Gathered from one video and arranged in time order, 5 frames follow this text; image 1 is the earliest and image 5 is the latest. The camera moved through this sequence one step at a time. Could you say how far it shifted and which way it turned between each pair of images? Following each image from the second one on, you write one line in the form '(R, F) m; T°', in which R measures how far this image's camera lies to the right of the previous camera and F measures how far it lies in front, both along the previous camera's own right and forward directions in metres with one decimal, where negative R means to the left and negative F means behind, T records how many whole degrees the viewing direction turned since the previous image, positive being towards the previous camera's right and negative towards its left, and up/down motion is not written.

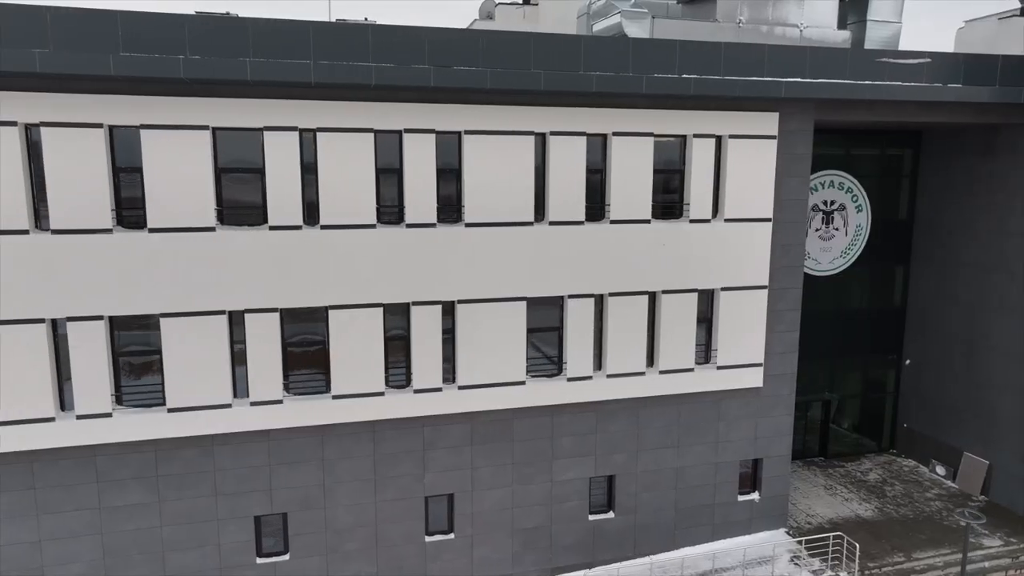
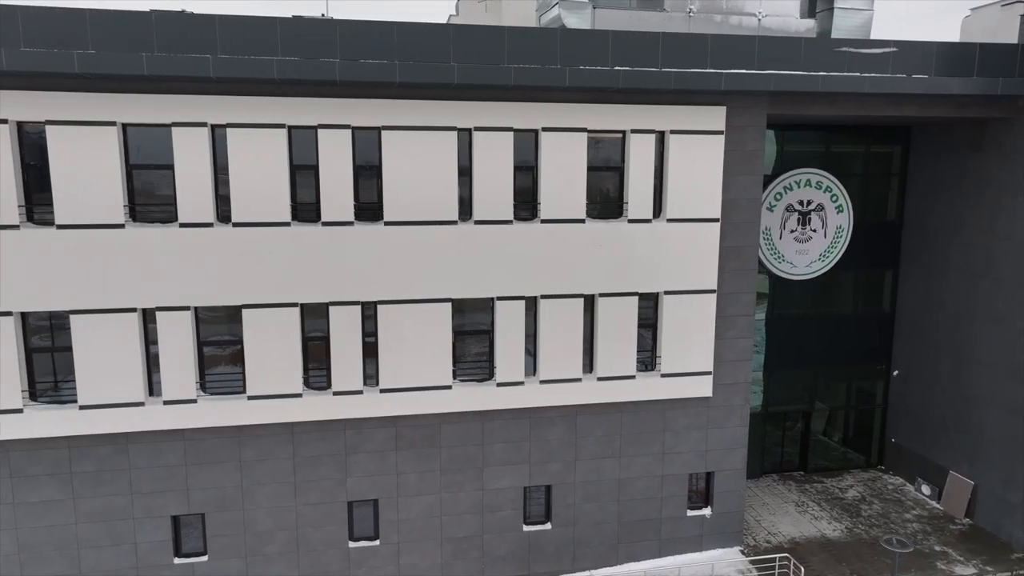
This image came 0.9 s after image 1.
(+2.1, +0.5) m; -4°
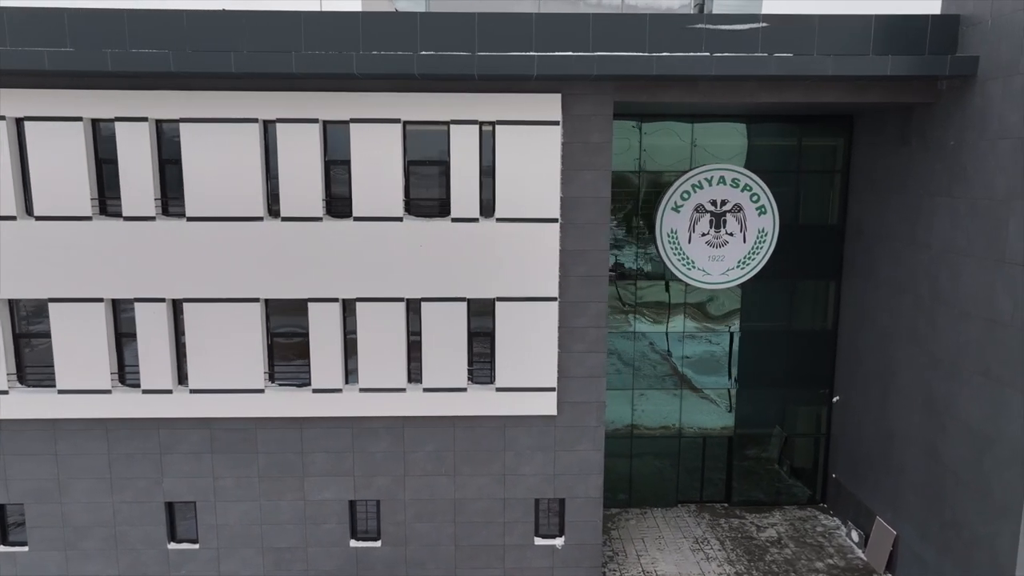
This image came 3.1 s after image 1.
(+4.7, +1.3) m; -9°
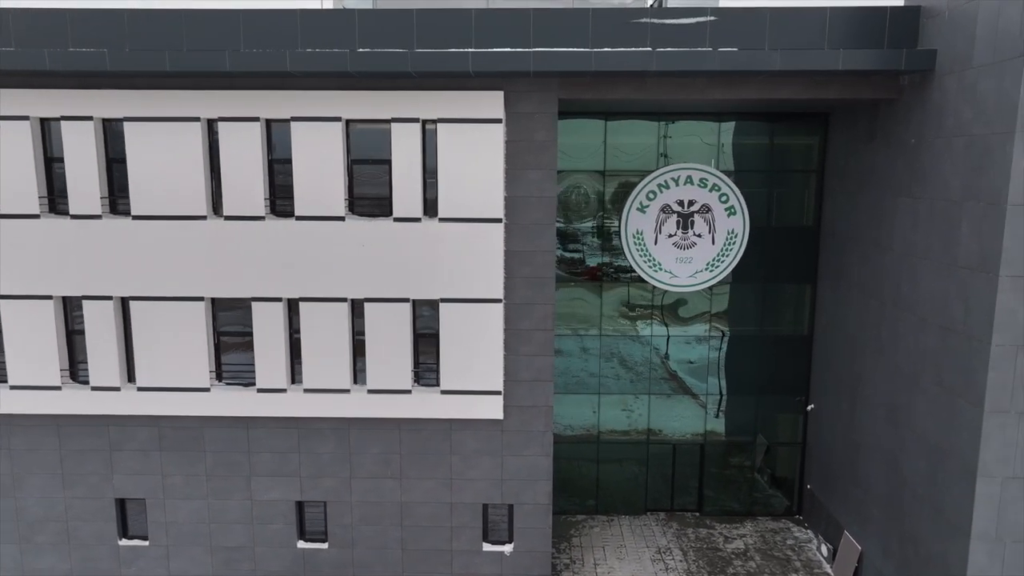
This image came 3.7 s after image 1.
(+1.4, +0.3) m; -3°
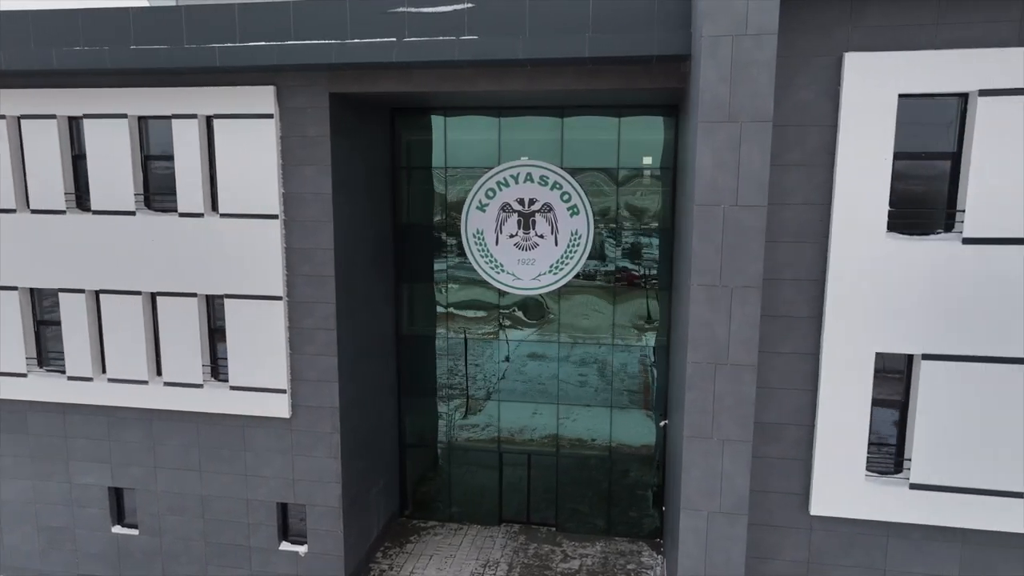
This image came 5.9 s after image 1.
(+4.9, +0.8) m; -8°
